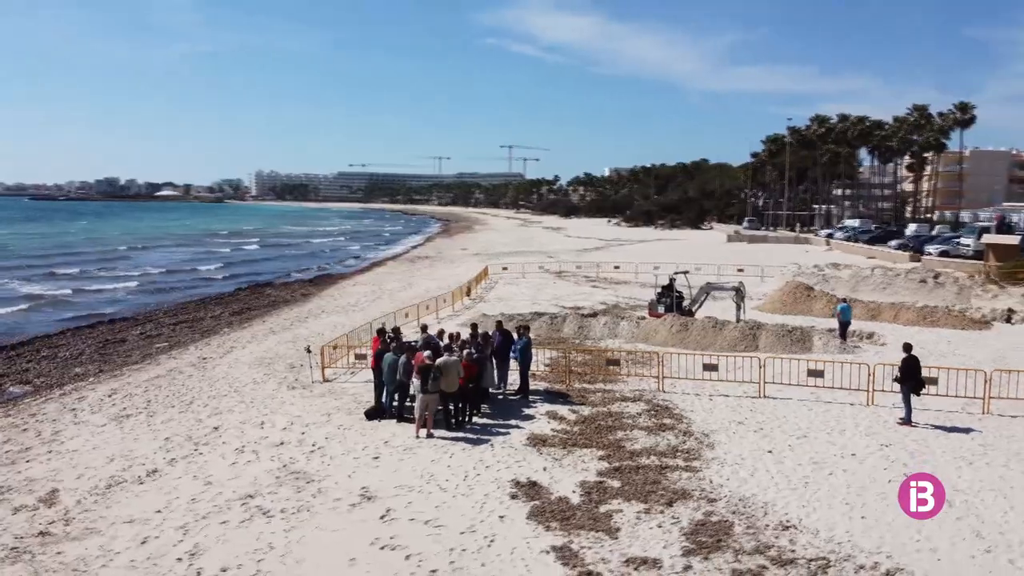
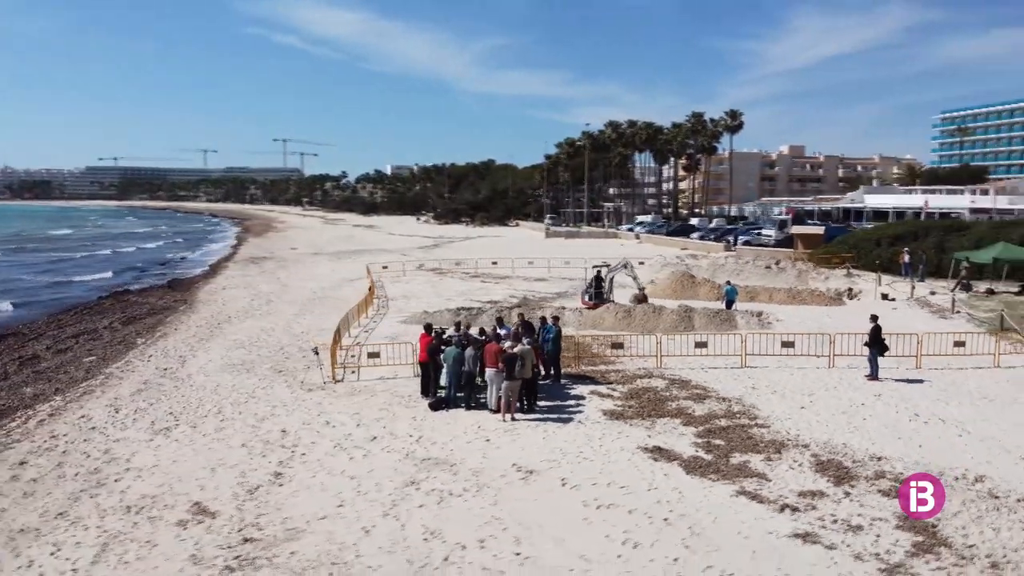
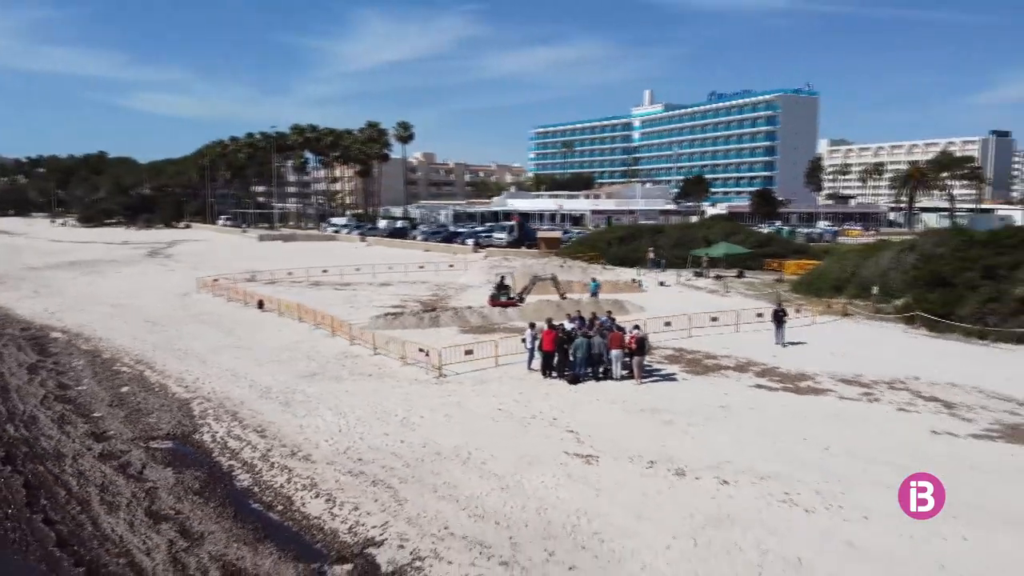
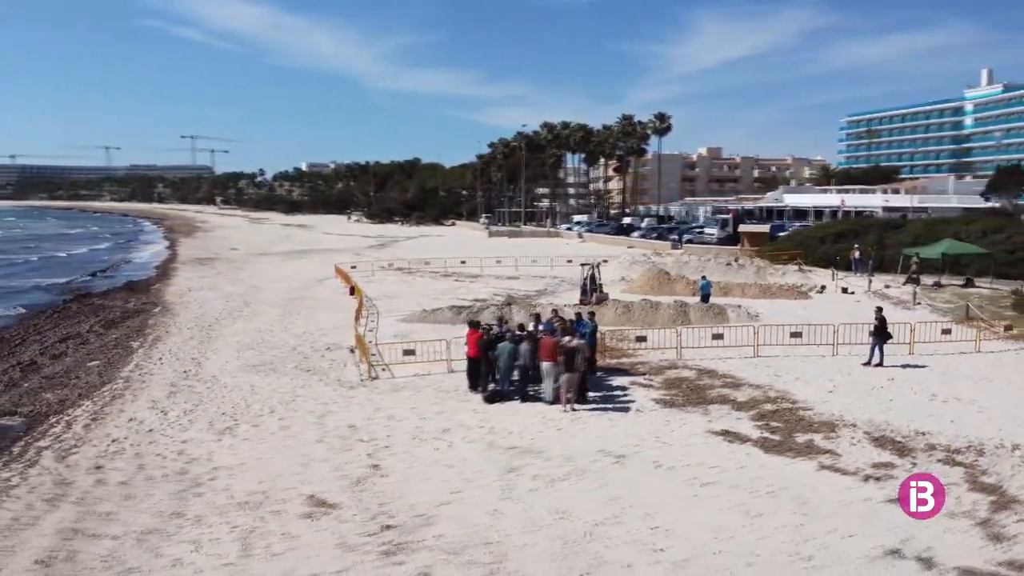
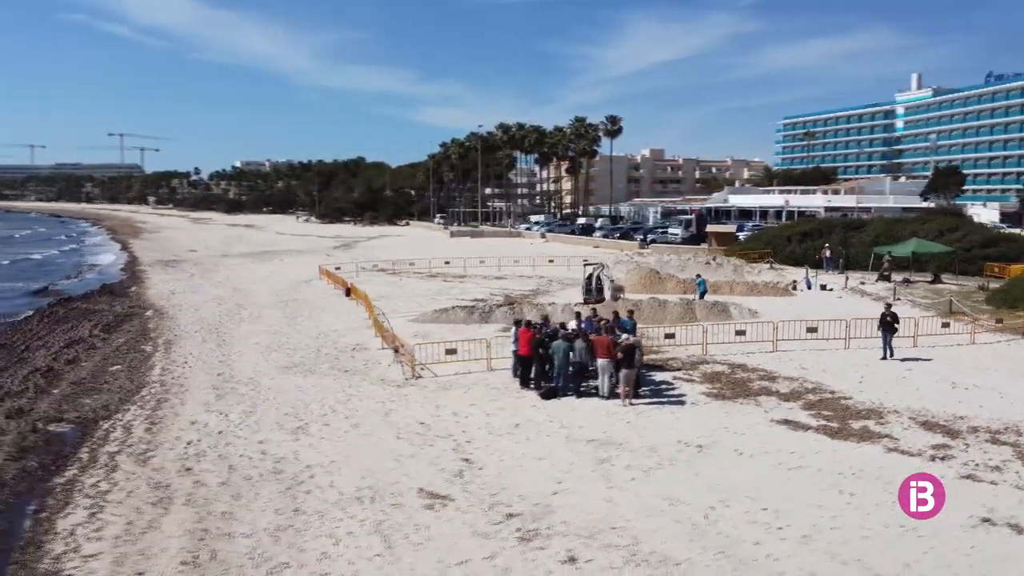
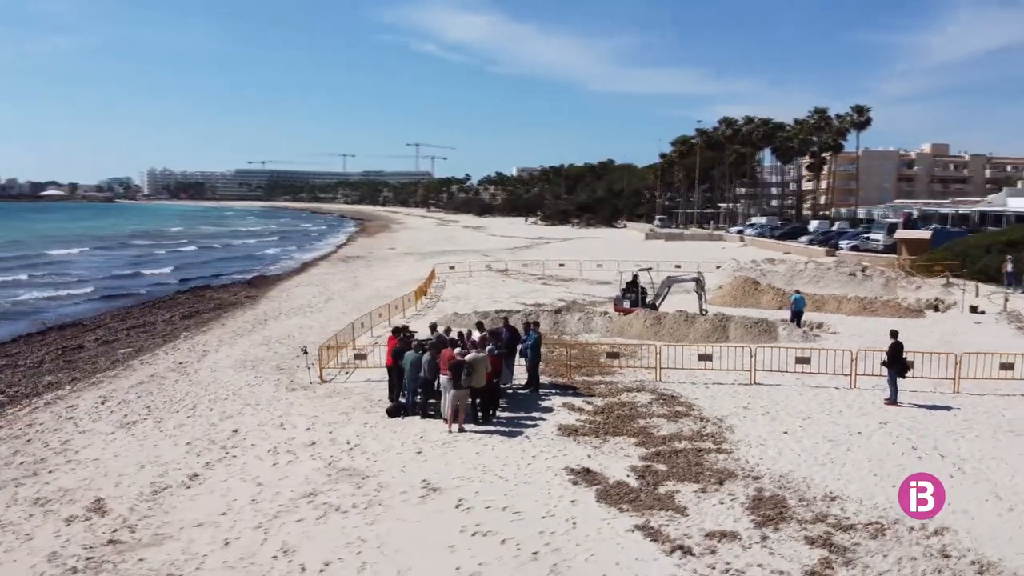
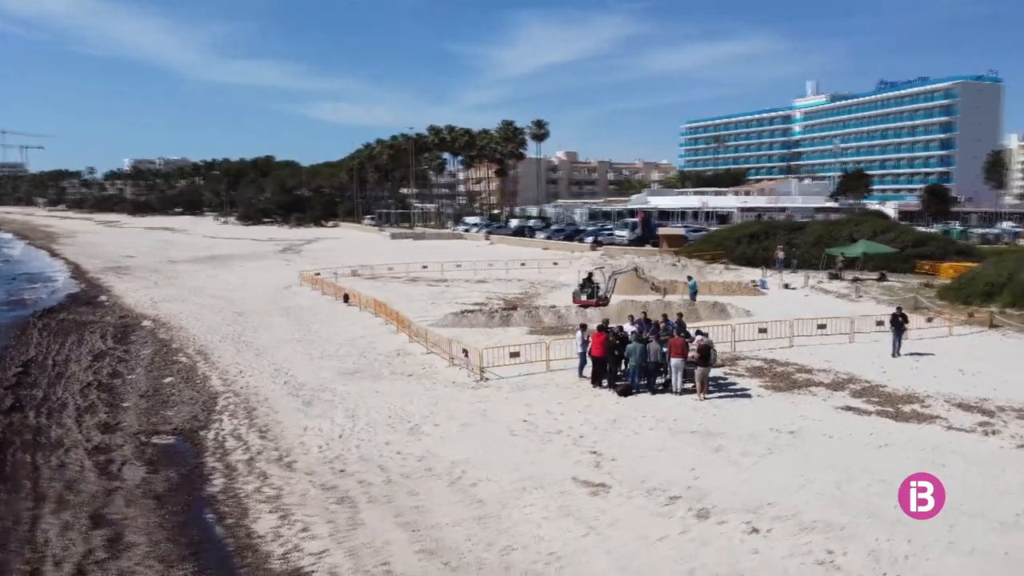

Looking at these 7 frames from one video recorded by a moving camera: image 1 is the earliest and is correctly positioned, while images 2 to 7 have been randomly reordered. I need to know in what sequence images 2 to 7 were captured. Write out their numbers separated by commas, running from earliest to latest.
6, 2, 4, 5, 7, 3
